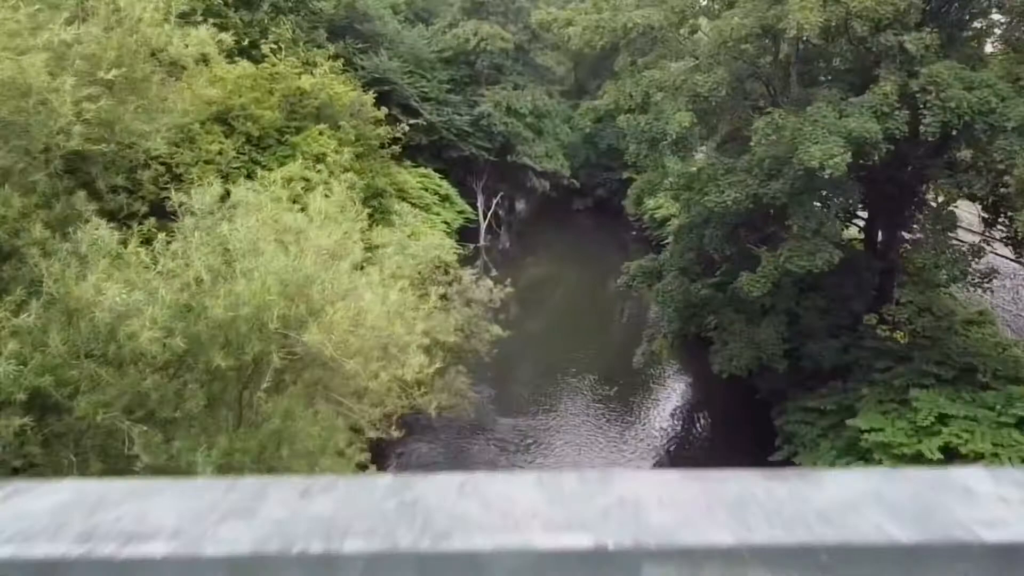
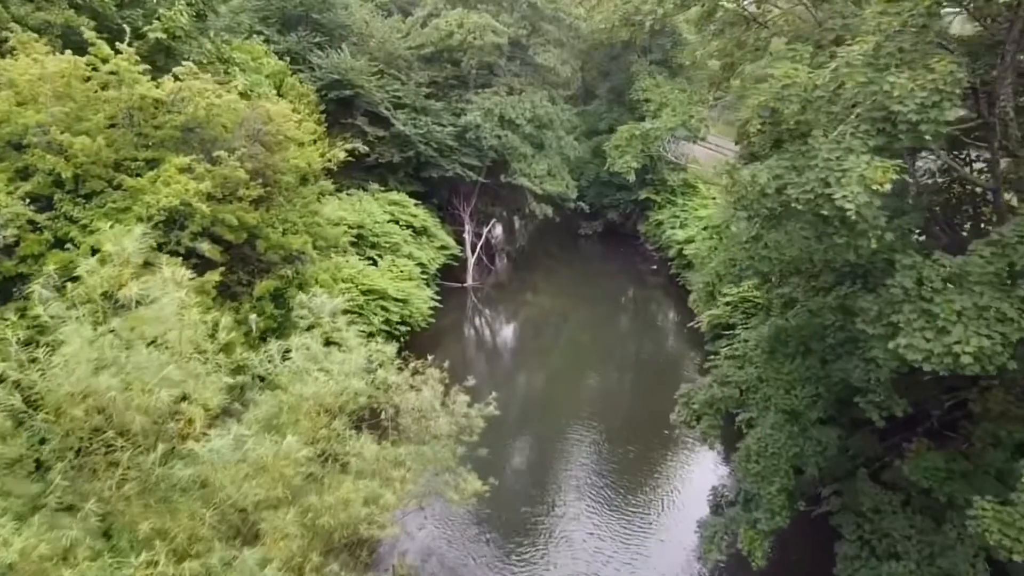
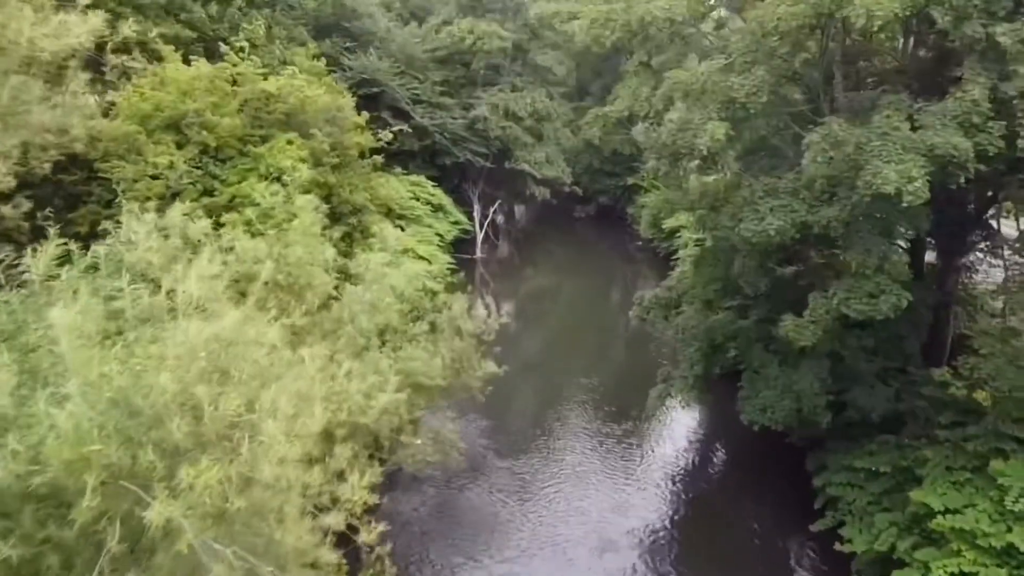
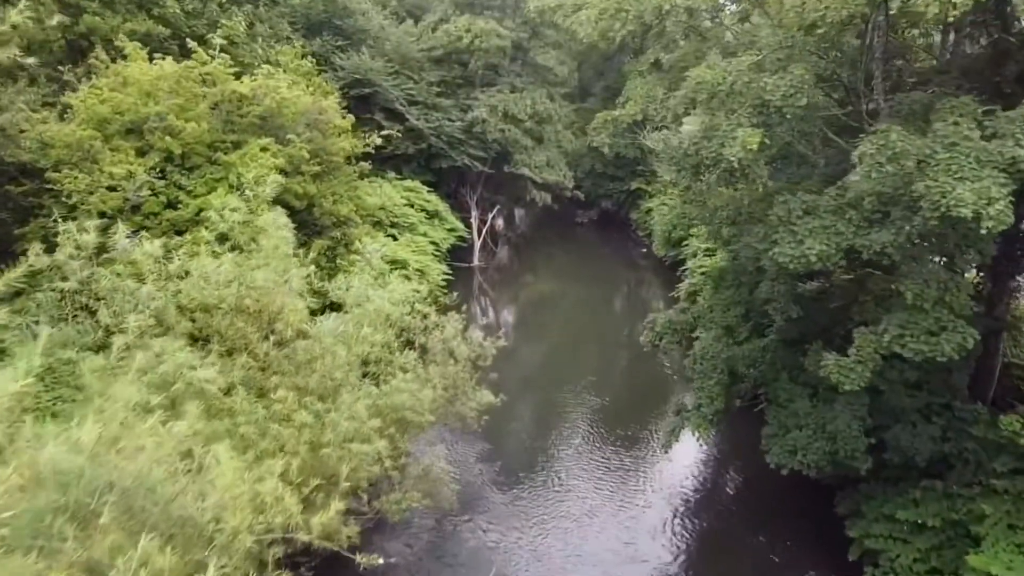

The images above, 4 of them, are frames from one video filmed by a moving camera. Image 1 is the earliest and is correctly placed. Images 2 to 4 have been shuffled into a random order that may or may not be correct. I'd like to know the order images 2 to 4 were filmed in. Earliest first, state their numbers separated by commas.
3, 4, 2
